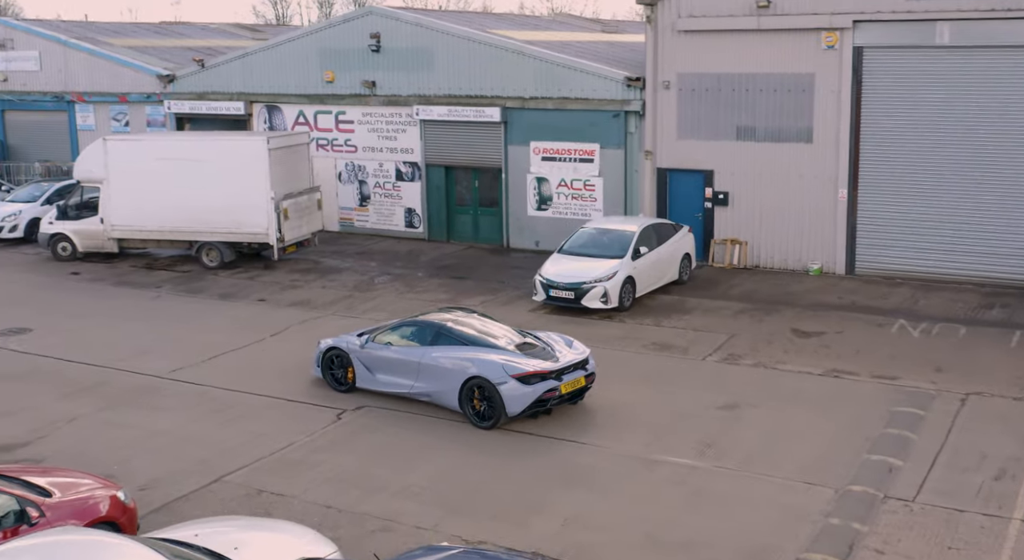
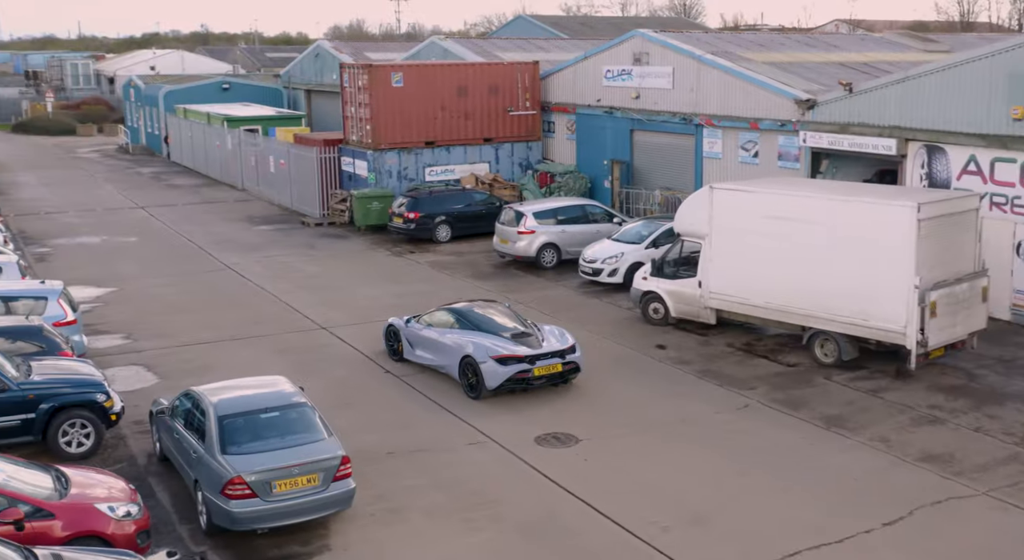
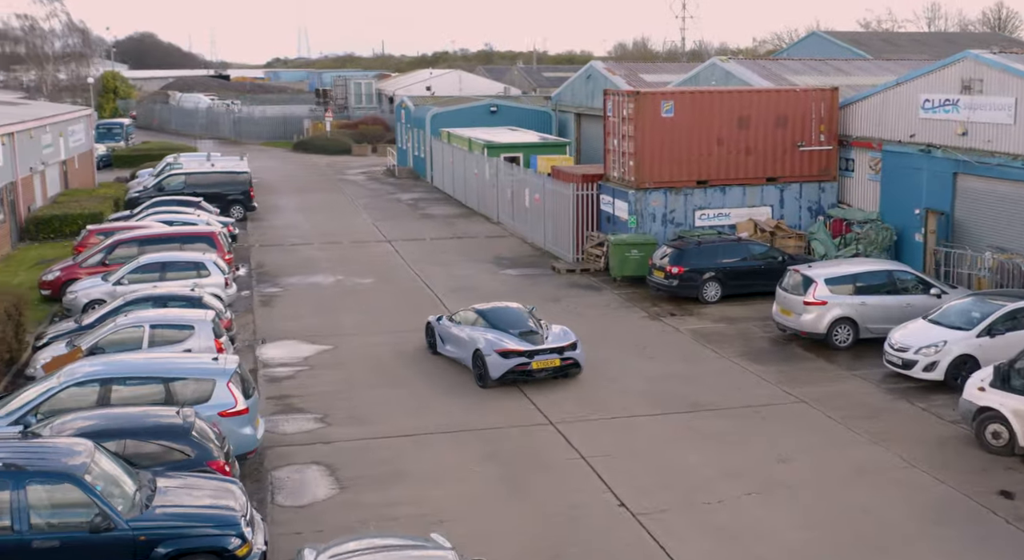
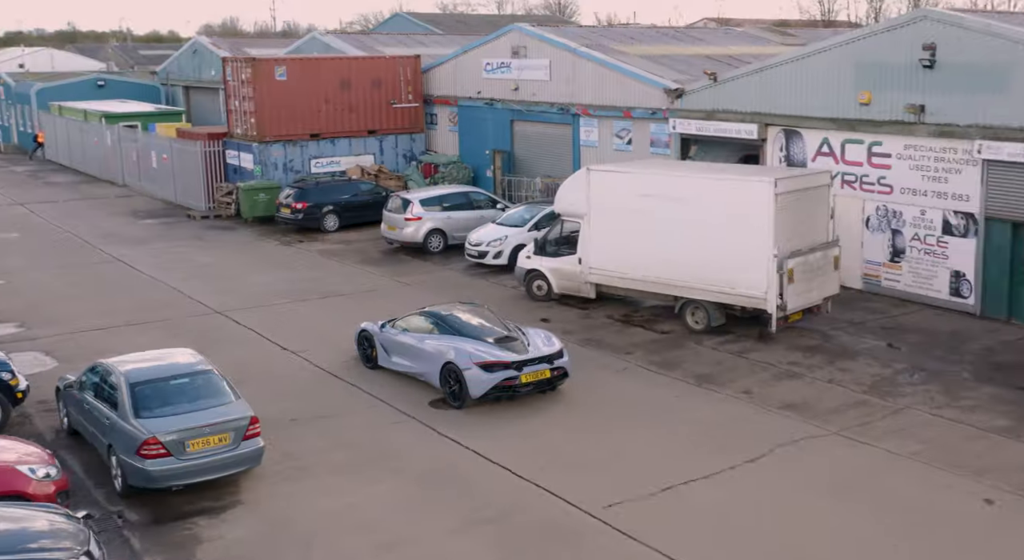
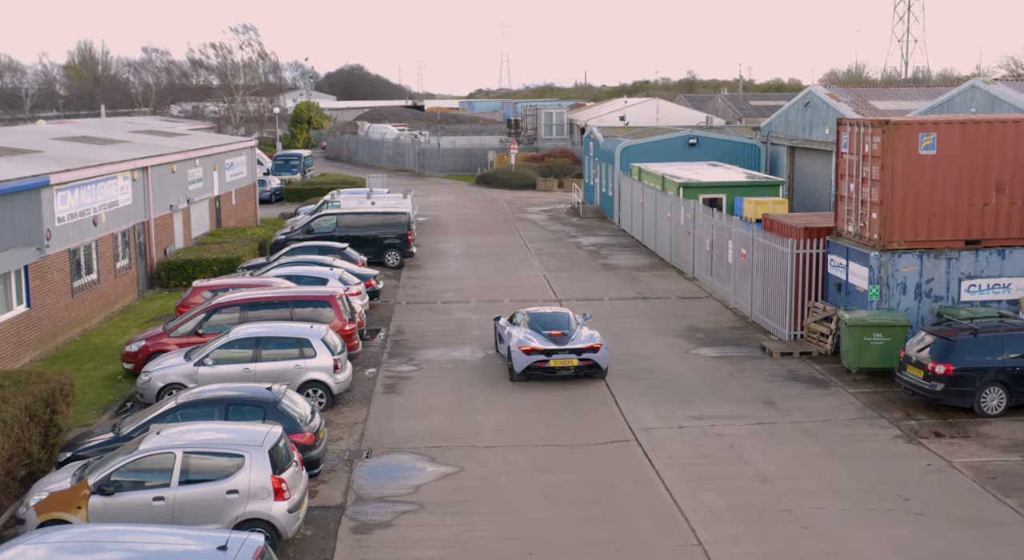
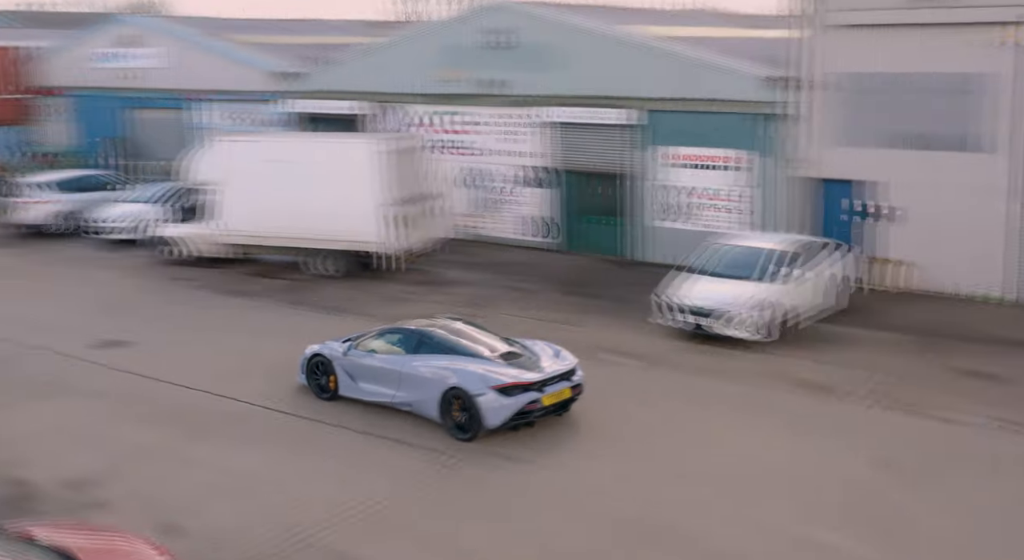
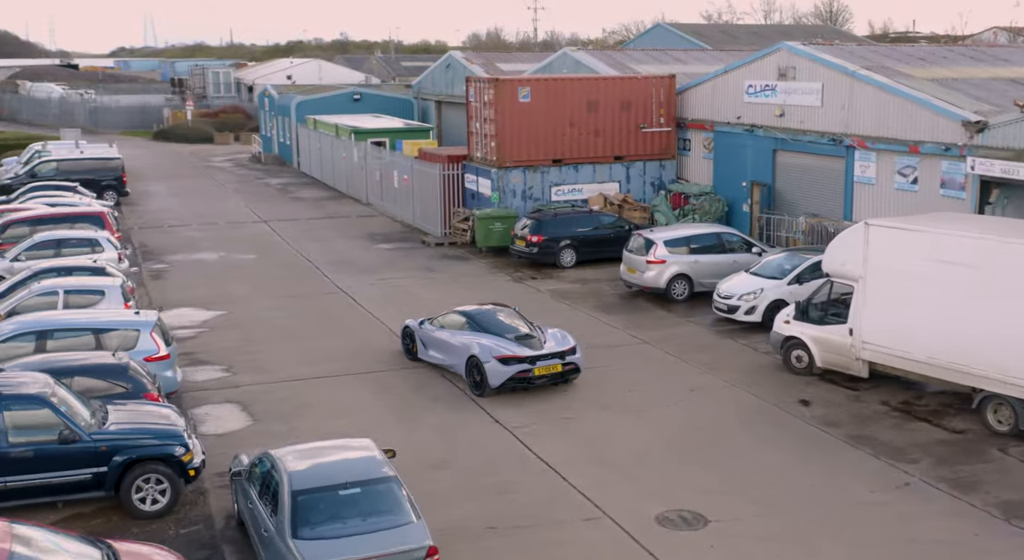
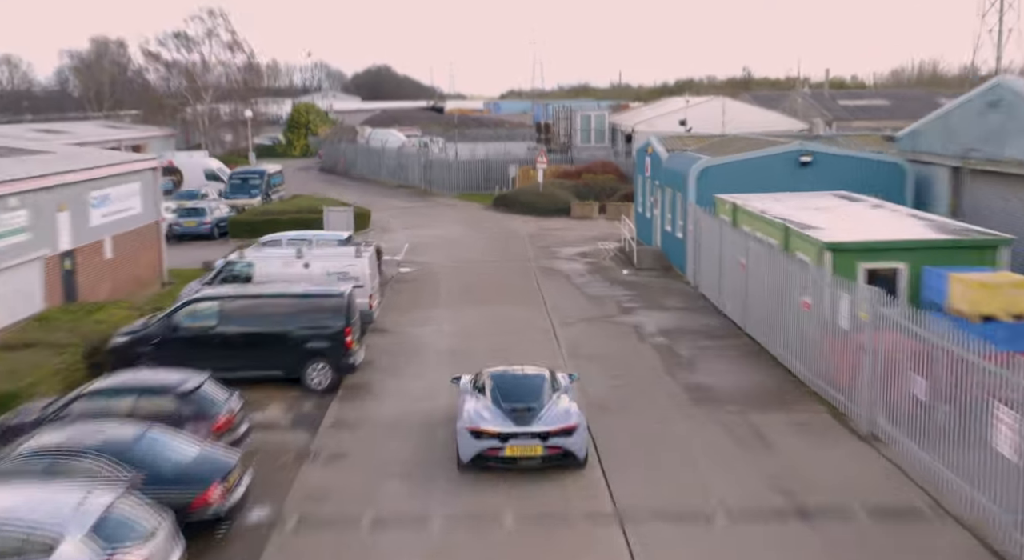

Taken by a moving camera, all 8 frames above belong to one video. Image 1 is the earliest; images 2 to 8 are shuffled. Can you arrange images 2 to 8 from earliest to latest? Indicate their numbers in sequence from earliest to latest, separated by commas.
6, 4, 2, 7, 3, 5, 8
